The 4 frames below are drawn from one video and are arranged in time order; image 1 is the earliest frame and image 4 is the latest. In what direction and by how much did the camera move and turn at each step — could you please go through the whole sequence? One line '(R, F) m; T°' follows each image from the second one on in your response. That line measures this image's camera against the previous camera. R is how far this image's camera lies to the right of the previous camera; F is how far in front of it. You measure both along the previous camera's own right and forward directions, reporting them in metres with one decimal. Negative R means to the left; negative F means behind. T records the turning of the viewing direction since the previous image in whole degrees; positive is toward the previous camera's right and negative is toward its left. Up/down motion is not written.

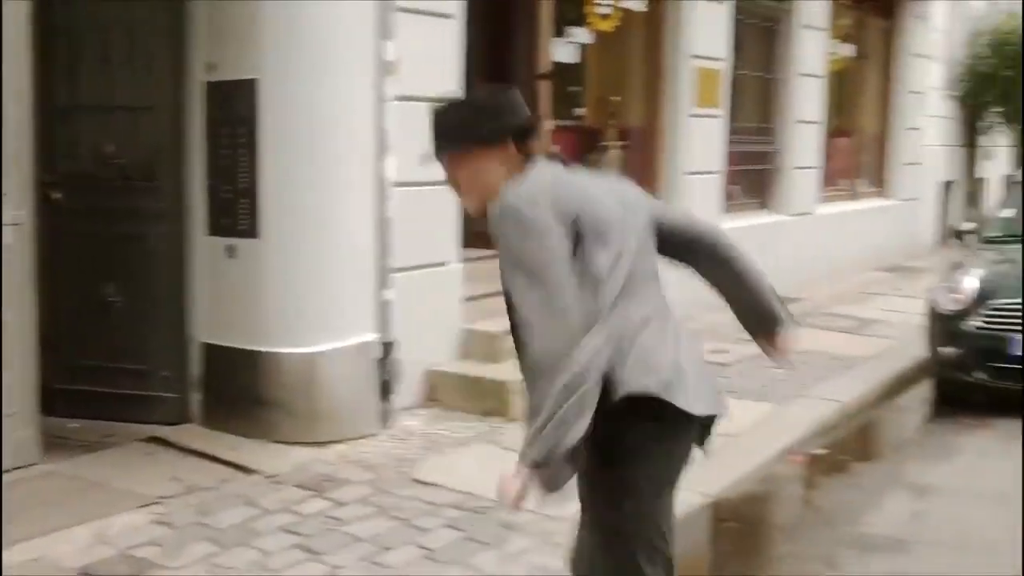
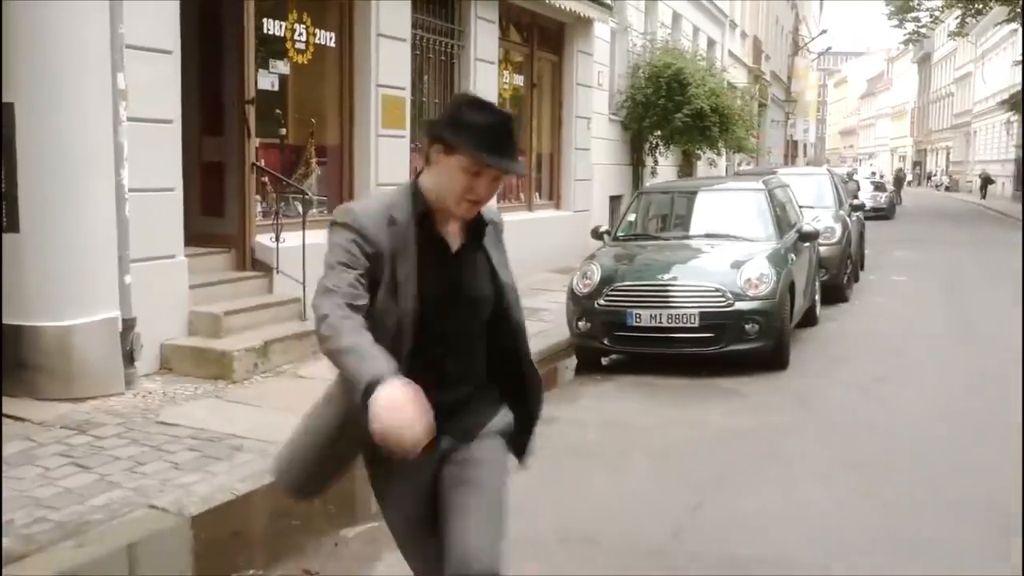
(-0.1, -1.6) m; +12°
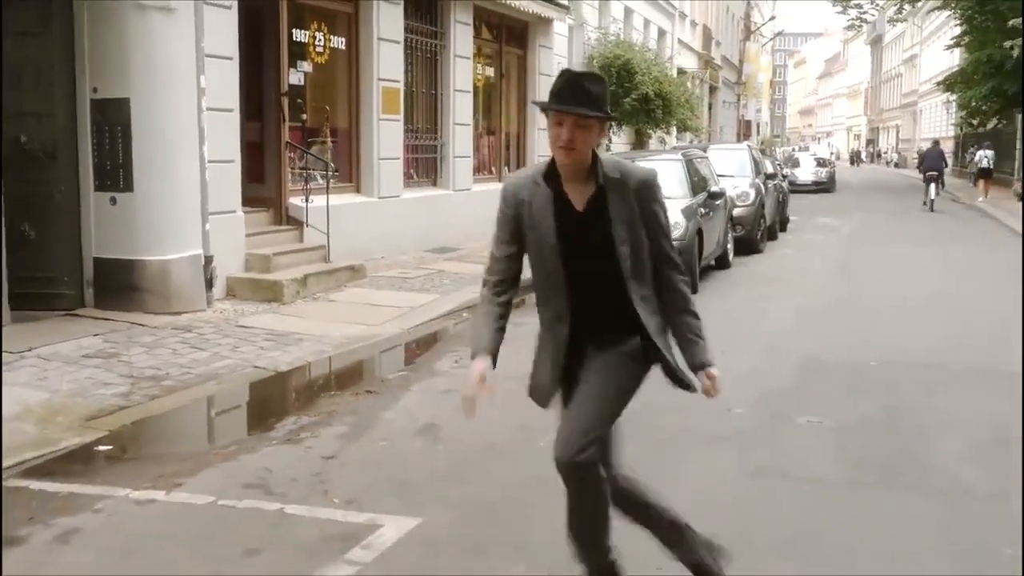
(-0.1, -2.7) m; +1°
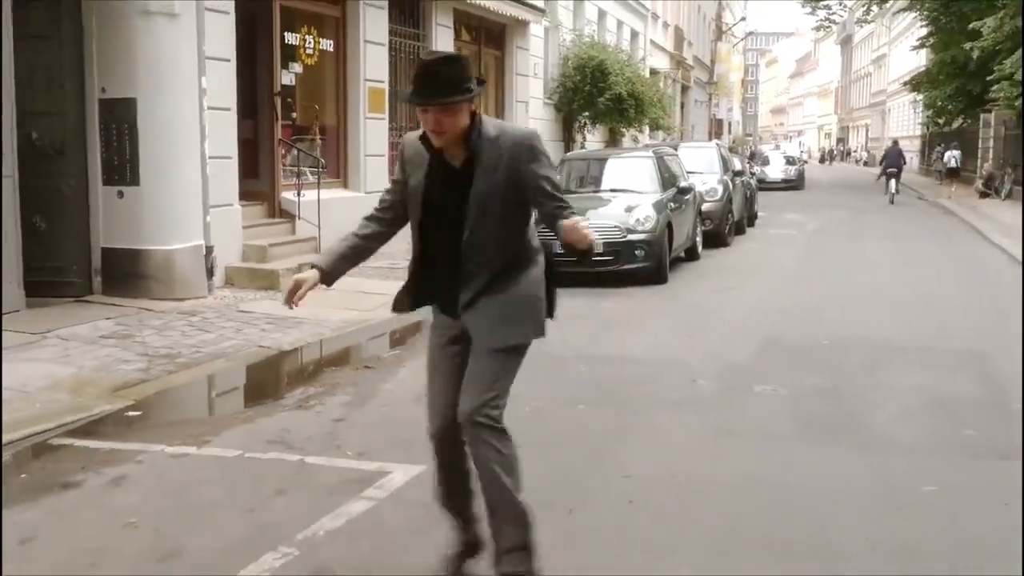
(-0.1, -0.7) m; +1°
